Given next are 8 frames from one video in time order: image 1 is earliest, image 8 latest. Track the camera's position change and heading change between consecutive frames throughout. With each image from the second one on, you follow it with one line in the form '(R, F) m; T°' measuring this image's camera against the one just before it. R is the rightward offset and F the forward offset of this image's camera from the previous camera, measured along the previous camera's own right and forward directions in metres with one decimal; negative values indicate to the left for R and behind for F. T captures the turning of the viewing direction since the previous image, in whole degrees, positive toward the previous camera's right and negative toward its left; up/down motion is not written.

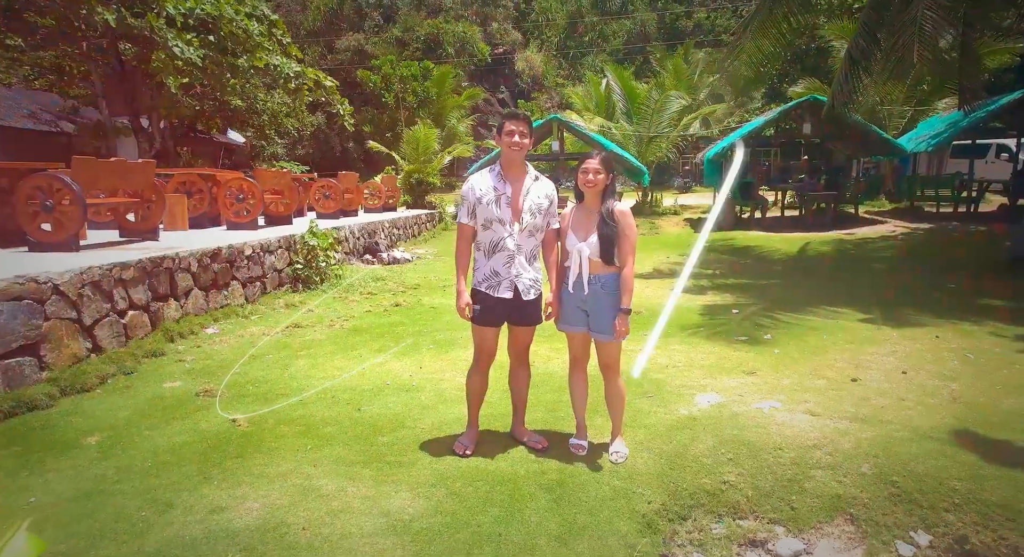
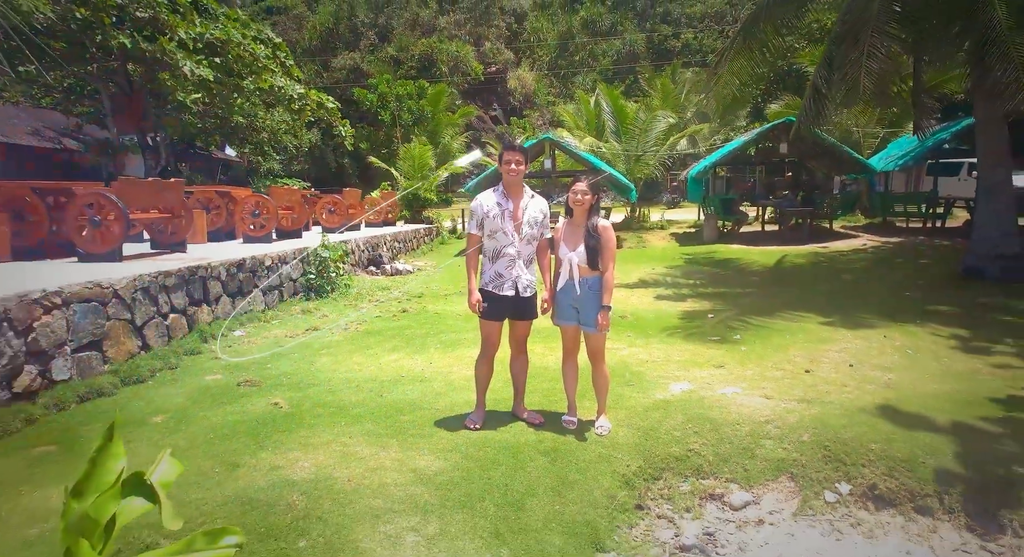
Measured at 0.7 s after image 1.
(-0.1, -0.5) m; +1°
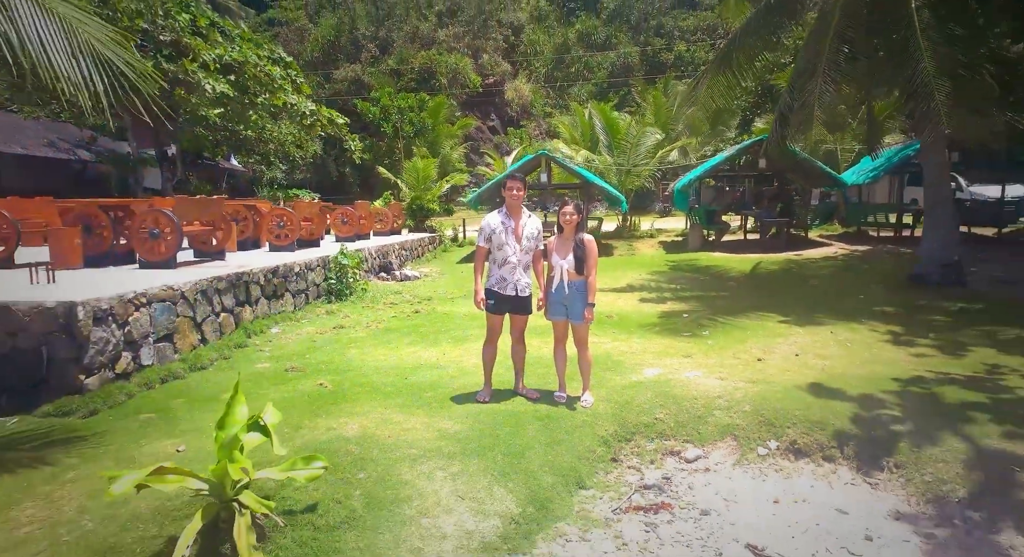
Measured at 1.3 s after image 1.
(0.0, -0.8) m; 0°
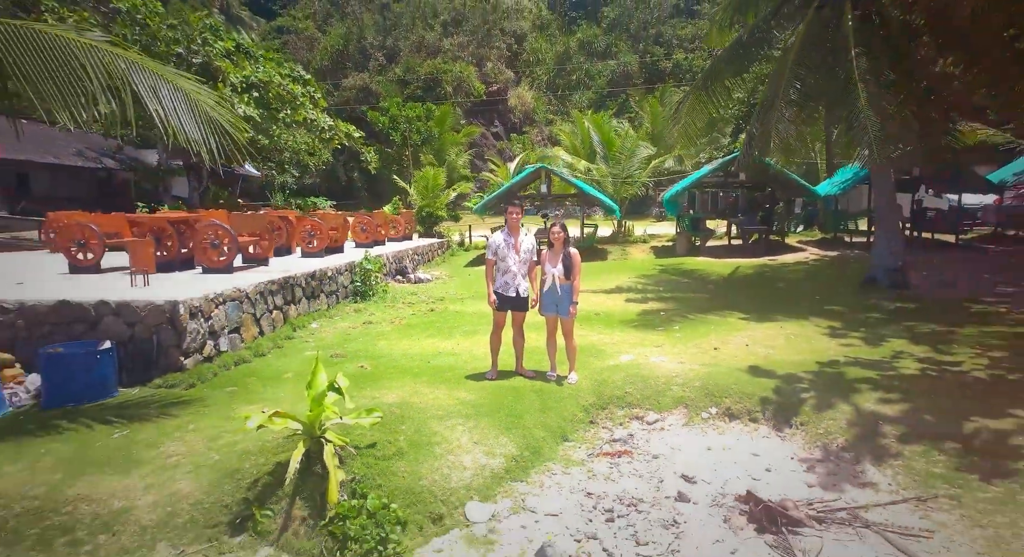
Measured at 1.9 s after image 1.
(0.0, -1.1) m; 0°
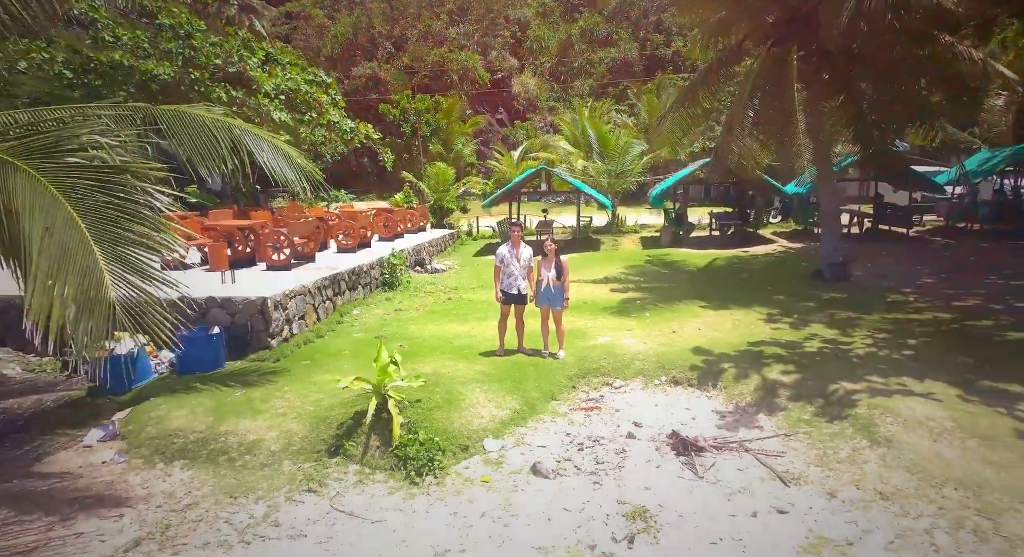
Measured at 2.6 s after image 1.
(0.0, -1.6) m; 0°
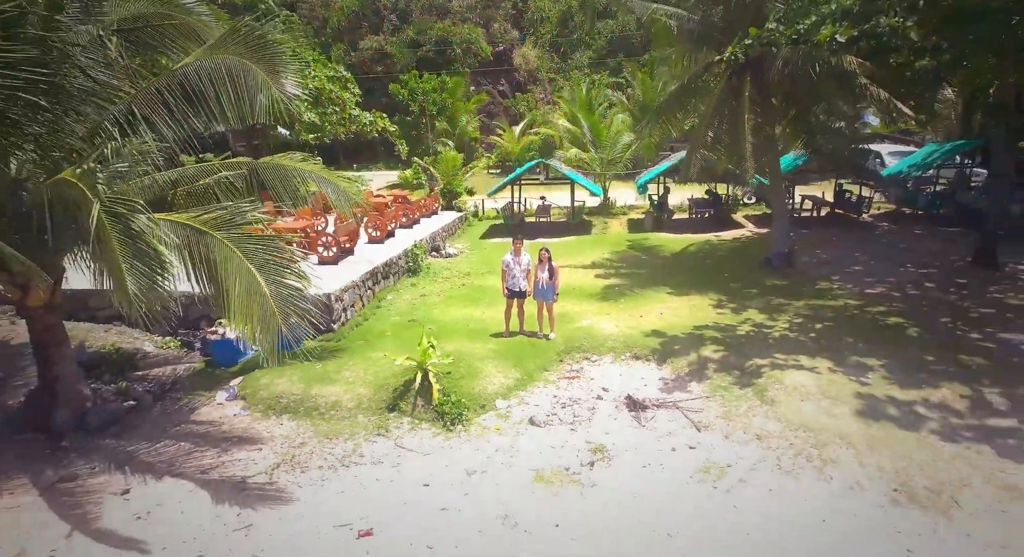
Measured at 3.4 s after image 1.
(0.0, -2.0) m; 0°
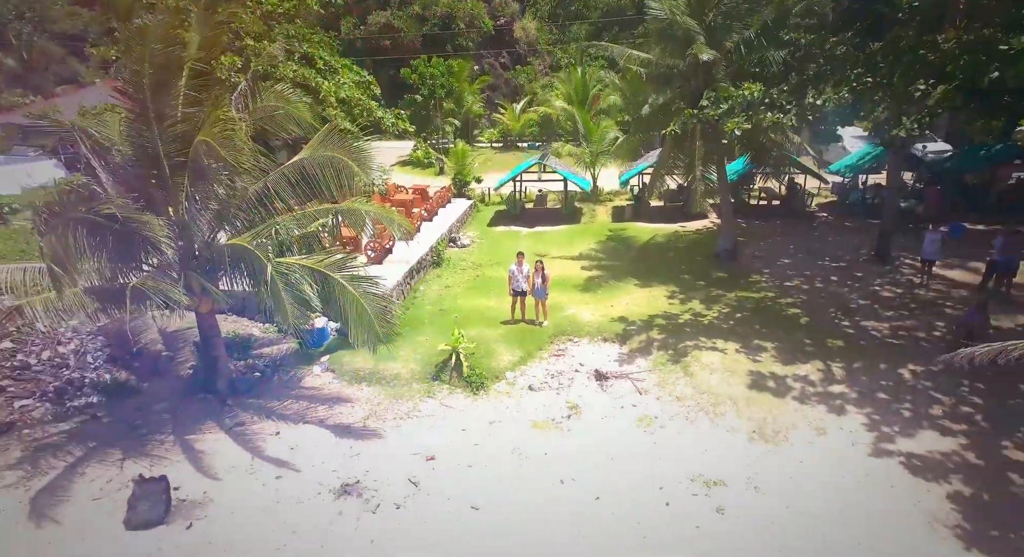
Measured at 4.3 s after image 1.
(-0.1, -3.1) m; 0°
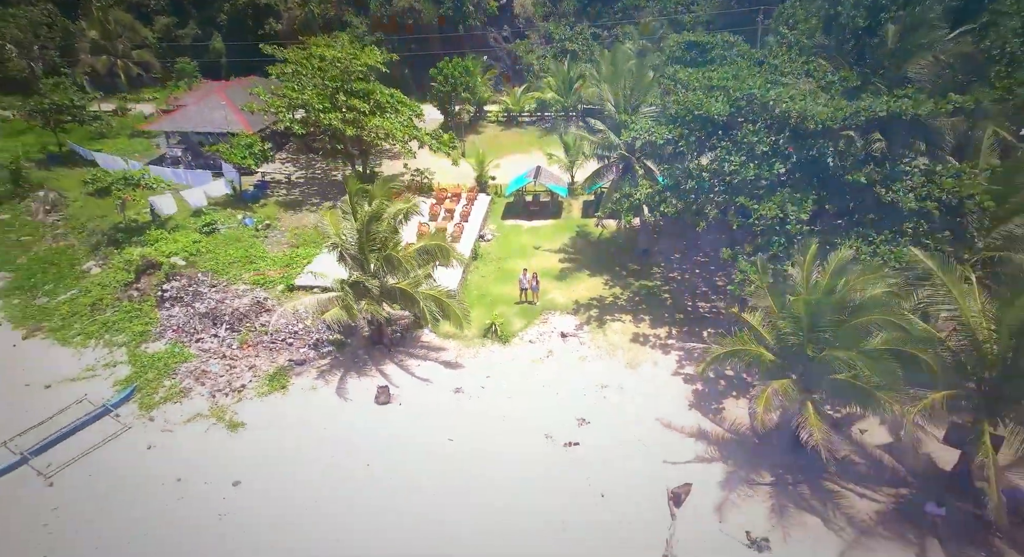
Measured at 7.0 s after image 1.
(-0.4, -10.2) m; 0°
